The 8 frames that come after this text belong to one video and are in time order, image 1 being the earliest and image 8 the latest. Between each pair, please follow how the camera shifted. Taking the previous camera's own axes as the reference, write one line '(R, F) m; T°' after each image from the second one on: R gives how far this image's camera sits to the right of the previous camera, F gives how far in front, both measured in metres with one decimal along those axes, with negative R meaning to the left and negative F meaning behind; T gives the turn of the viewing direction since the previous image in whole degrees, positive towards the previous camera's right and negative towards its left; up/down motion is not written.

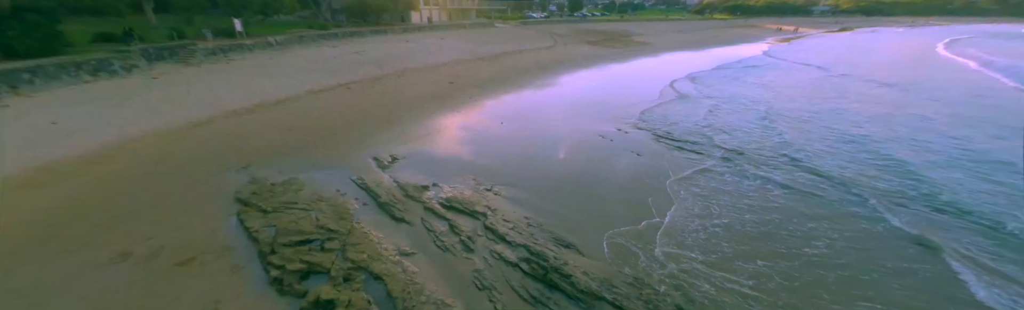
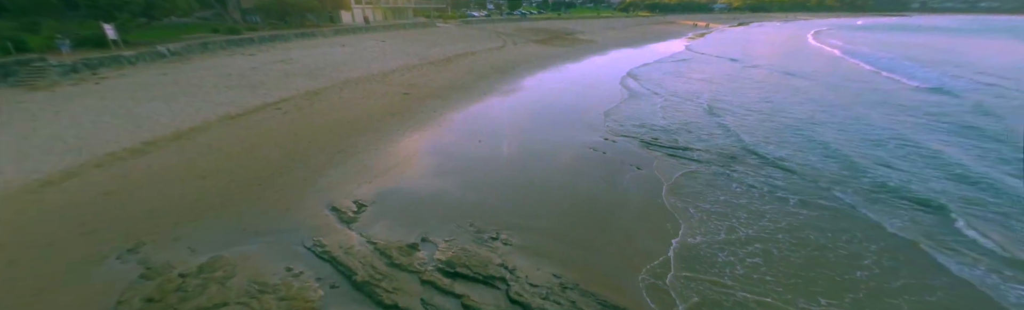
(-0.7, +0.9) m; +10°
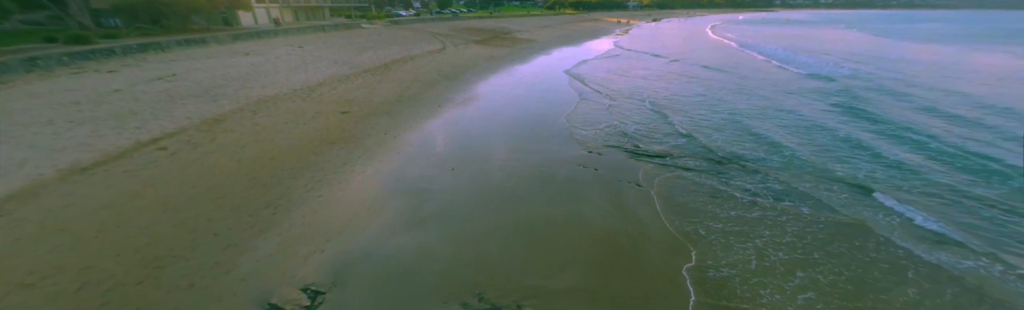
(-0.7, +1.0) m; +11°
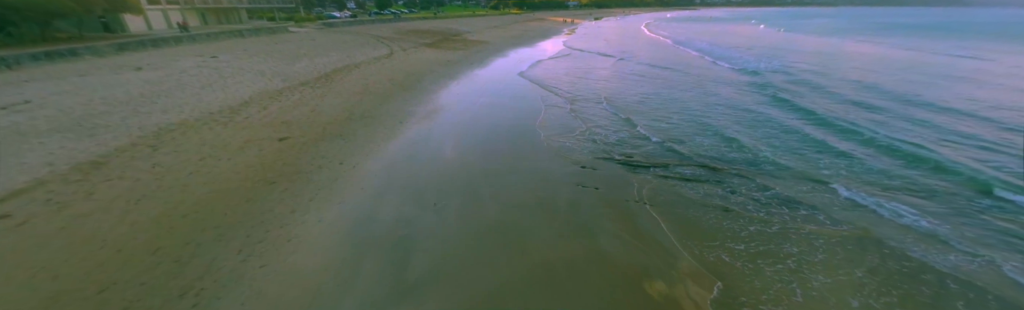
(-0.6, +0.8) m; +9°
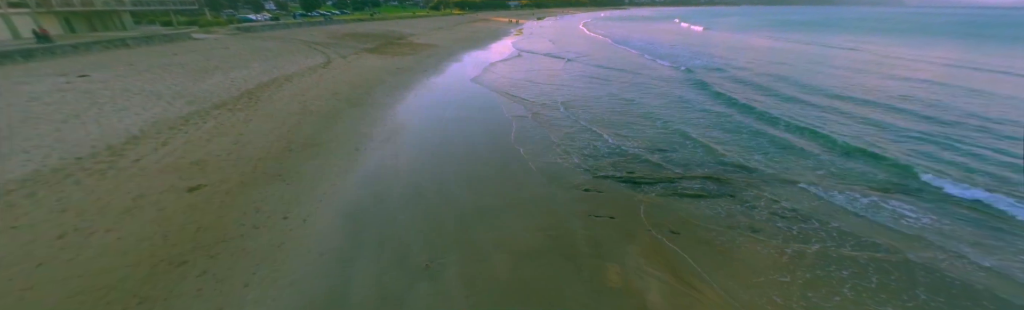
(-0.6, +0.9) m; +9°
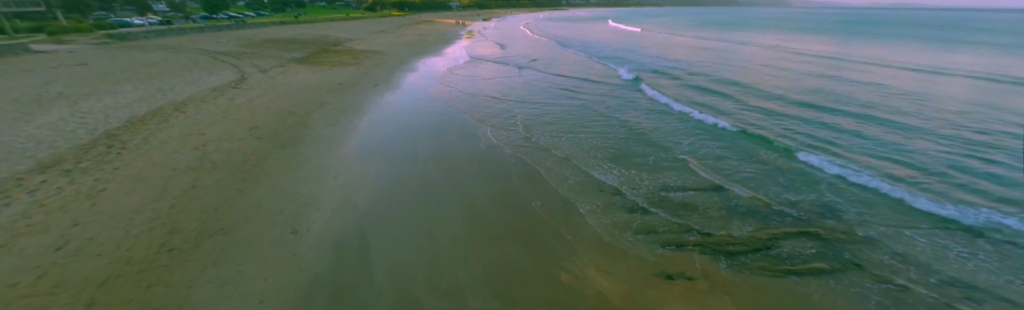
(-1.0, +2.0) m; +9°
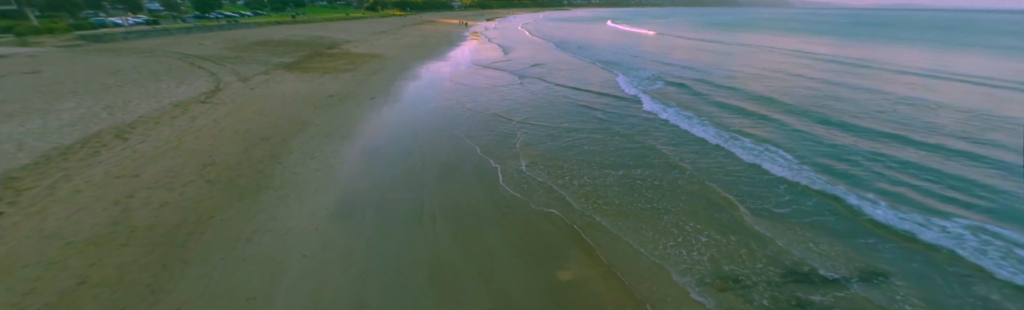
(-0.6, +1.8) m; 0°
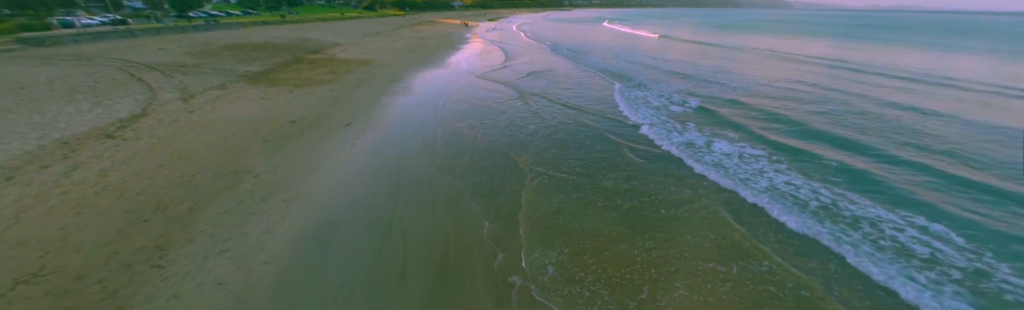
(-0.5, +2.4) m; 0°
